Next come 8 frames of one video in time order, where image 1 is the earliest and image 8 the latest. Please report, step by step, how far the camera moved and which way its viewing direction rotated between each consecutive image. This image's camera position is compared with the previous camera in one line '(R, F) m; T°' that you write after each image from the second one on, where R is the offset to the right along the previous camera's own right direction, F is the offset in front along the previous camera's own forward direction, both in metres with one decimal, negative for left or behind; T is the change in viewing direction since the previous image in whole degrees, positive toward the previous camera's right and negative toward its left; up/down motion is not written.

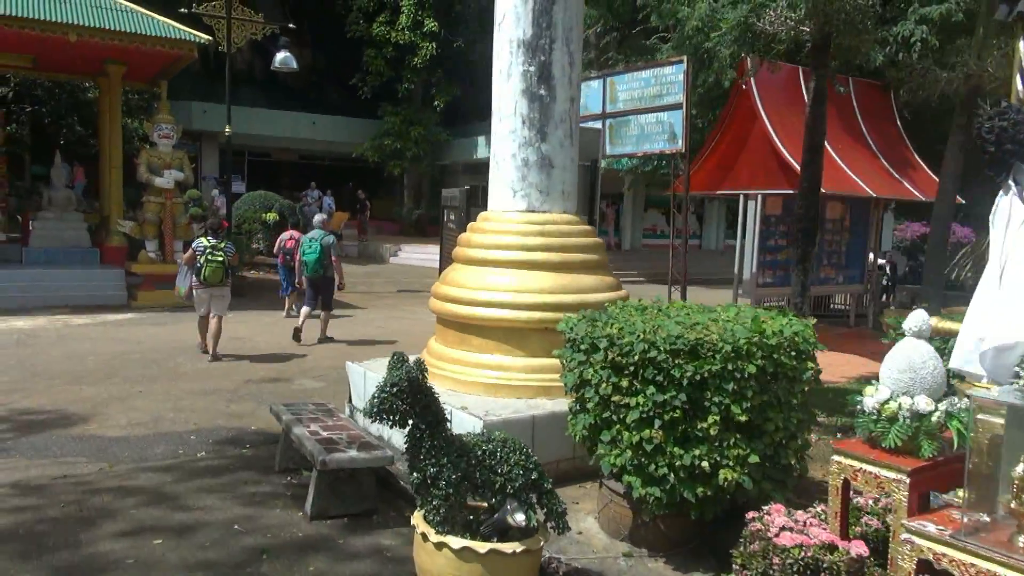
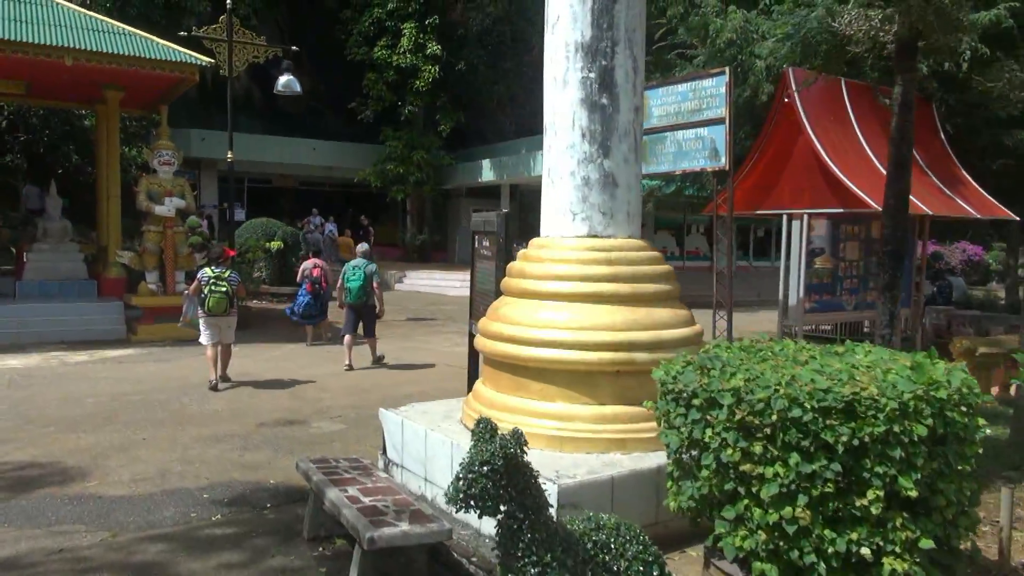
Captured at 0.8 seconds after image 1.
(-0.3, +0.5) m; 0°
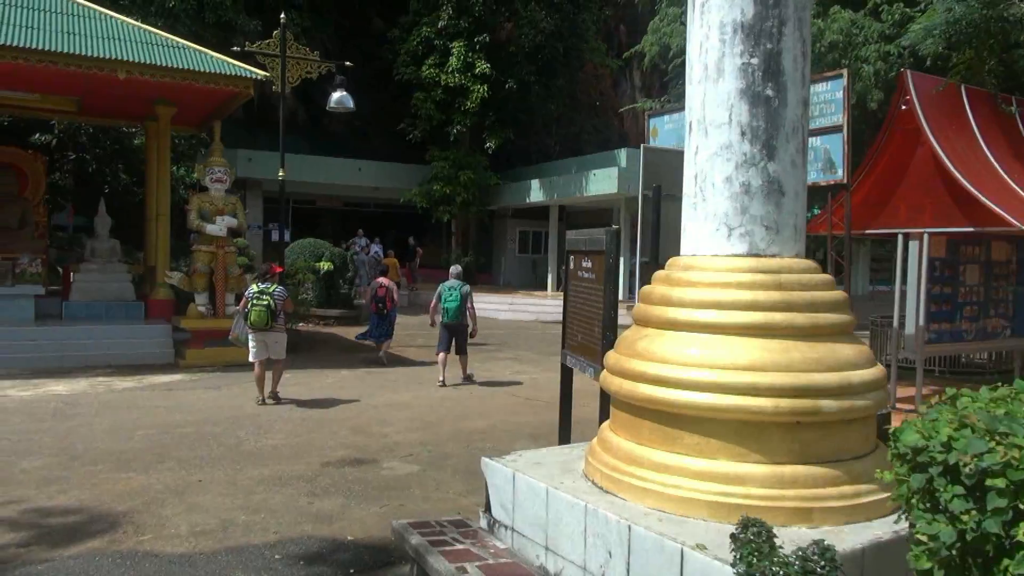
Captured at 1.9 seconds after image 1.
(-0.4, +0.7) m; -2°
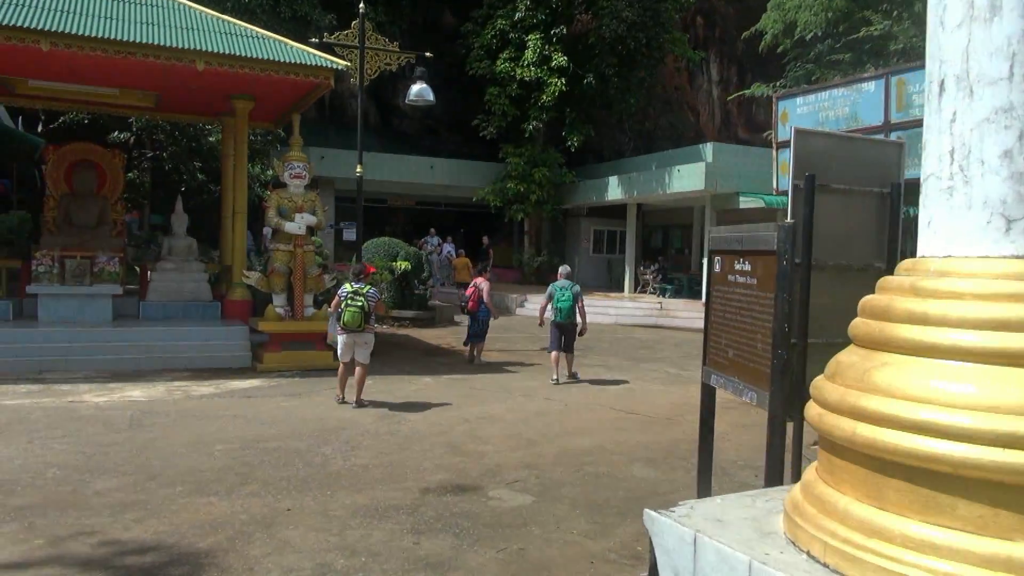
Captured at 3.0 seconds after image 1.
(-0.4, +0.7) m; -4°
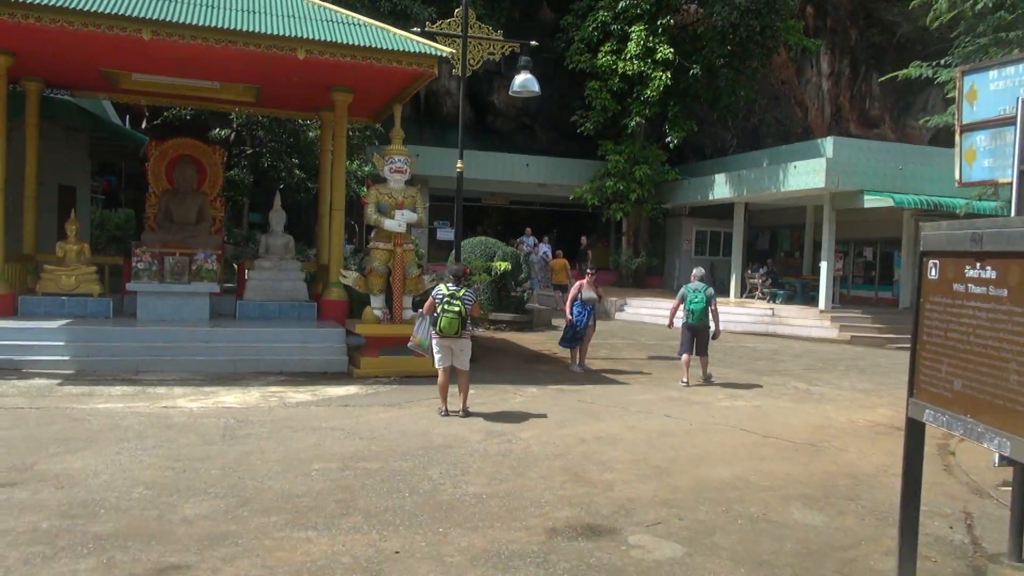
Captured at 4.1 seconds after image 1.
(-0.3, +0.8) m; -6°
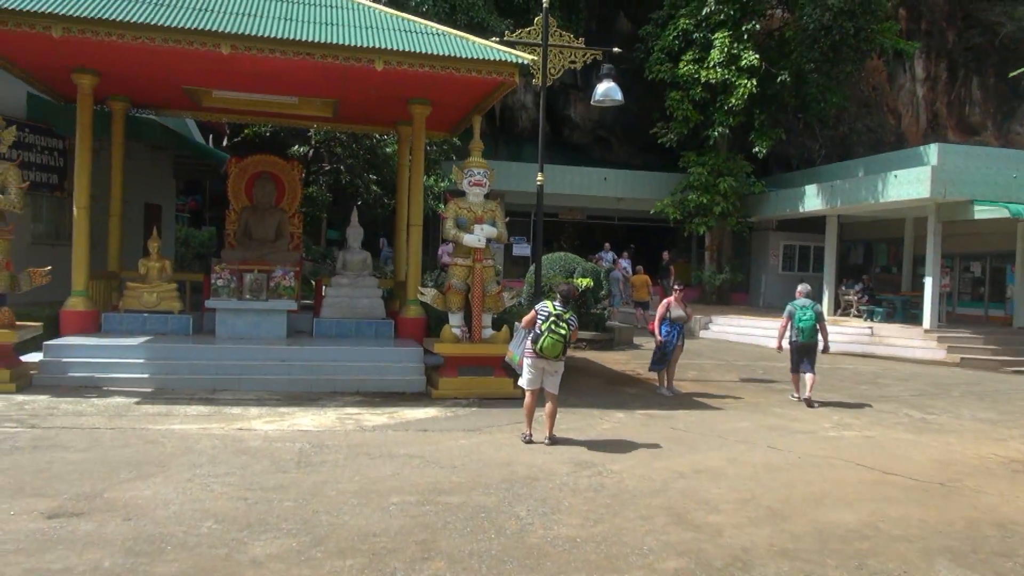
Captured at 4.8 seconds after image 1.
(-0.1, +0.5) m; -5°
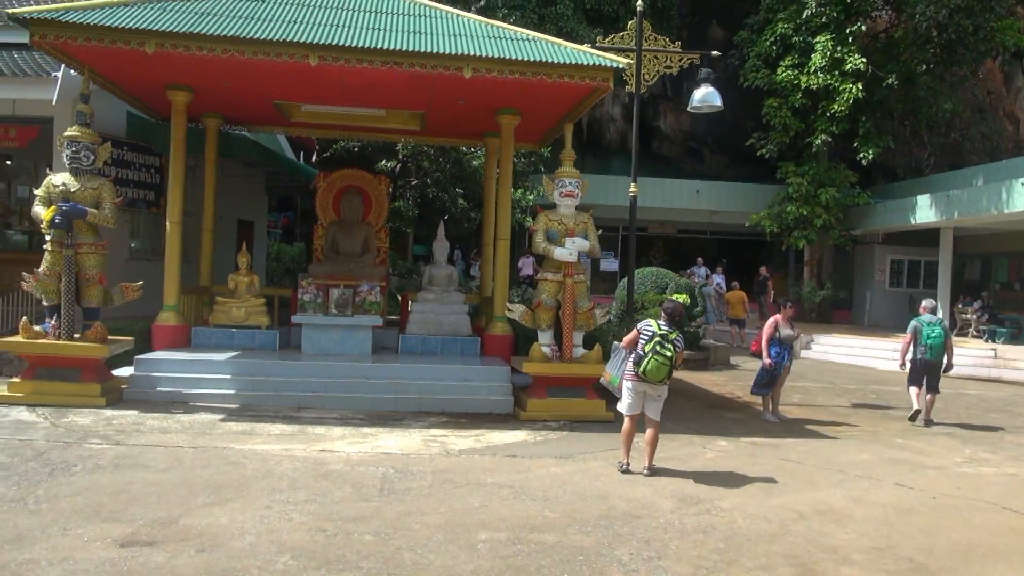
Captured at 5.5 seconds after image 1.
(-0.1, +0.5) m; -6°
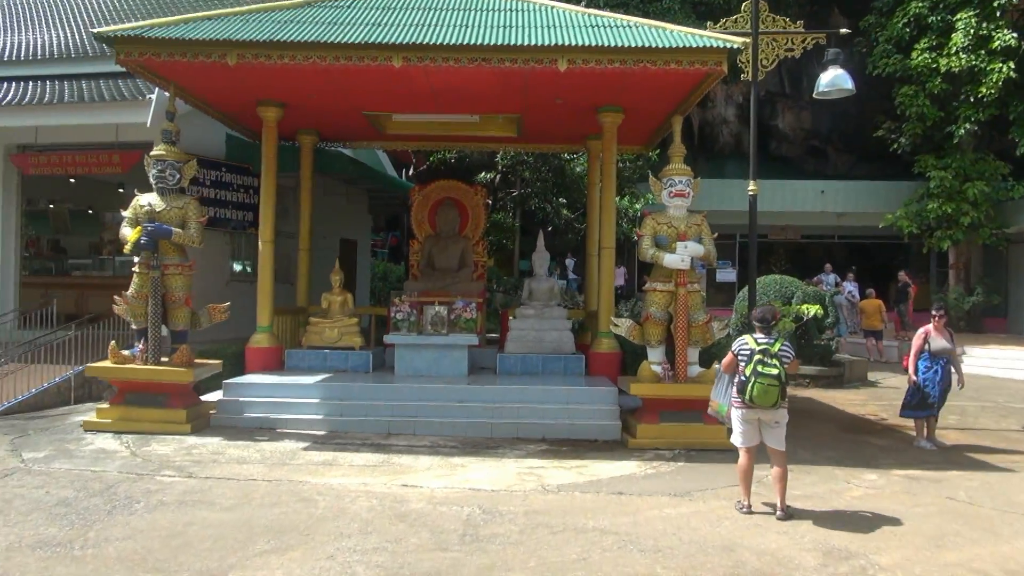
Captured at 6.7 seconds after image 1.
(+0.1, +0.8) m; -8°
